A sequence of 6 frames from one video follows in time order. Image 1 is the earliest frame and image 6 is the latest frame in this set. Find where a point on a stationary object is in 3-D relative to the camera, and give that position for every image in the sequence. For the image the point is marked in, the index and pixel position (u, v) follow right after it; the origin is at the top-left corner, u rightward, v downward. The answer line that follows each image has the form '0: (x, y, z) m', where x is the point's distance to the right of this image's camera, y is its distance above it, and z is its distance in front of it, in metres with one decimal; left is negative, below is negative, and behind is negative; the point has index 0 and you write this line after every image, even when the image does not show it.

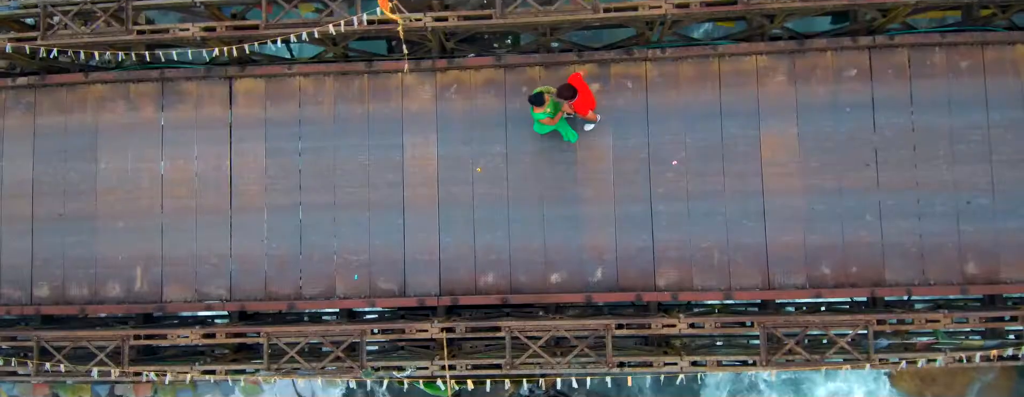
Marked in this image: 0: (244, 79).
0: (-5.6, +2.5, +11.4) m
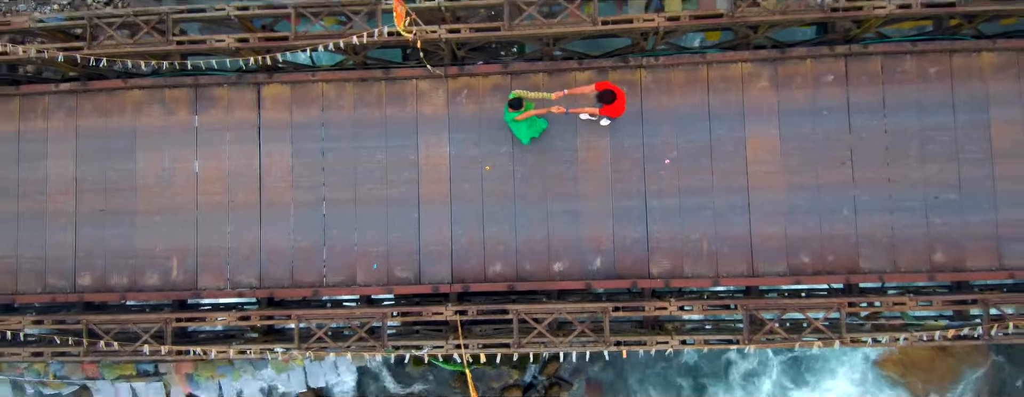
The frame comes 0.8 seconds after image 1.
0: (-5.5, +2.6, +12.4) m
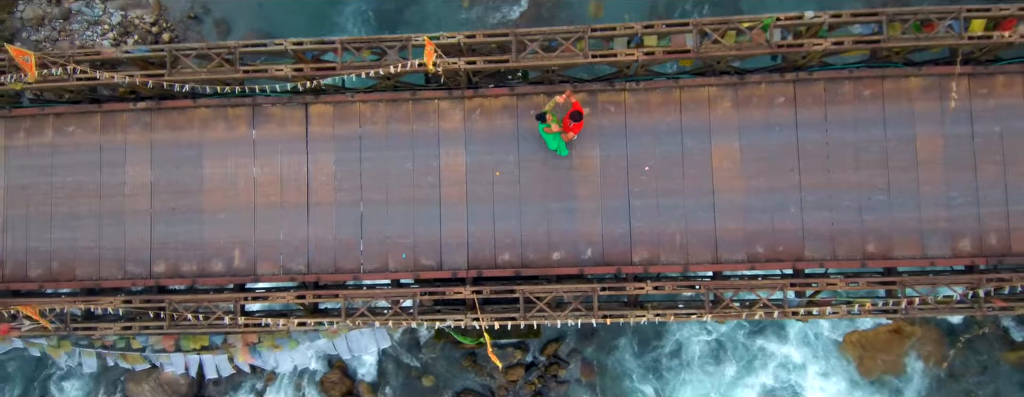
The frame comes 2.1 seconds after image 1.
0: (-5.3, +2.6, +14.8) m
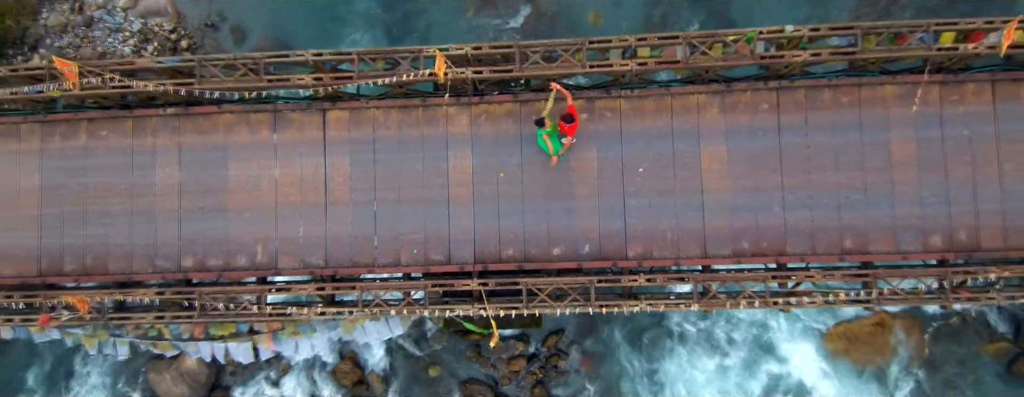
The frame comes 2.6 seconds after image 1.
0: (-5.2, +2.6, +16.0) m
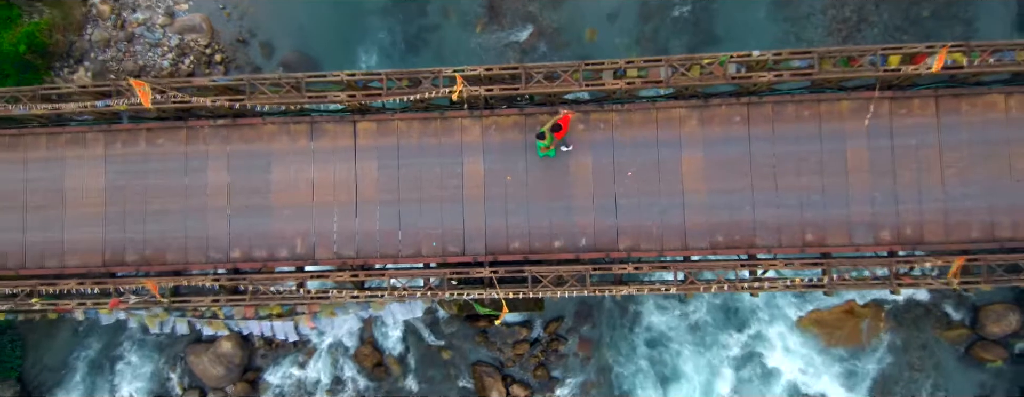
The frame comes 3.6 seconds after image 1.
0: (-5.0, +2.6, +18.4) m
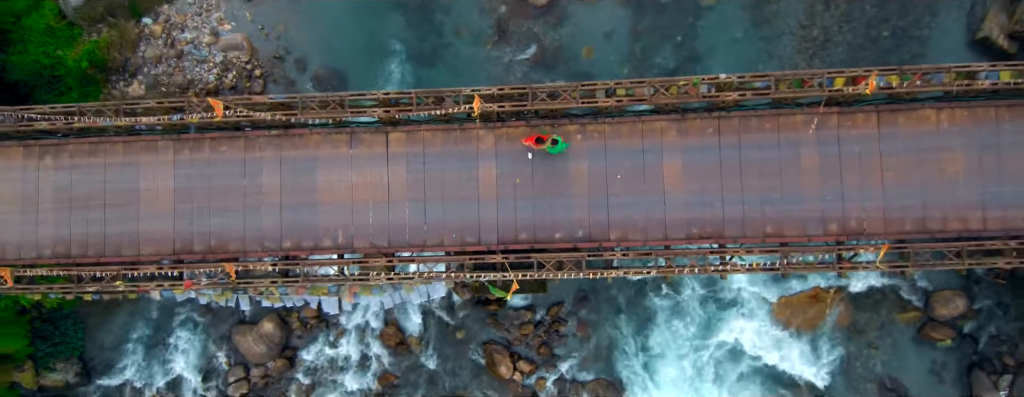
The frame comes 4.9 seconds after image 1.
0: (-4.7, +2.6, +21.8) m
